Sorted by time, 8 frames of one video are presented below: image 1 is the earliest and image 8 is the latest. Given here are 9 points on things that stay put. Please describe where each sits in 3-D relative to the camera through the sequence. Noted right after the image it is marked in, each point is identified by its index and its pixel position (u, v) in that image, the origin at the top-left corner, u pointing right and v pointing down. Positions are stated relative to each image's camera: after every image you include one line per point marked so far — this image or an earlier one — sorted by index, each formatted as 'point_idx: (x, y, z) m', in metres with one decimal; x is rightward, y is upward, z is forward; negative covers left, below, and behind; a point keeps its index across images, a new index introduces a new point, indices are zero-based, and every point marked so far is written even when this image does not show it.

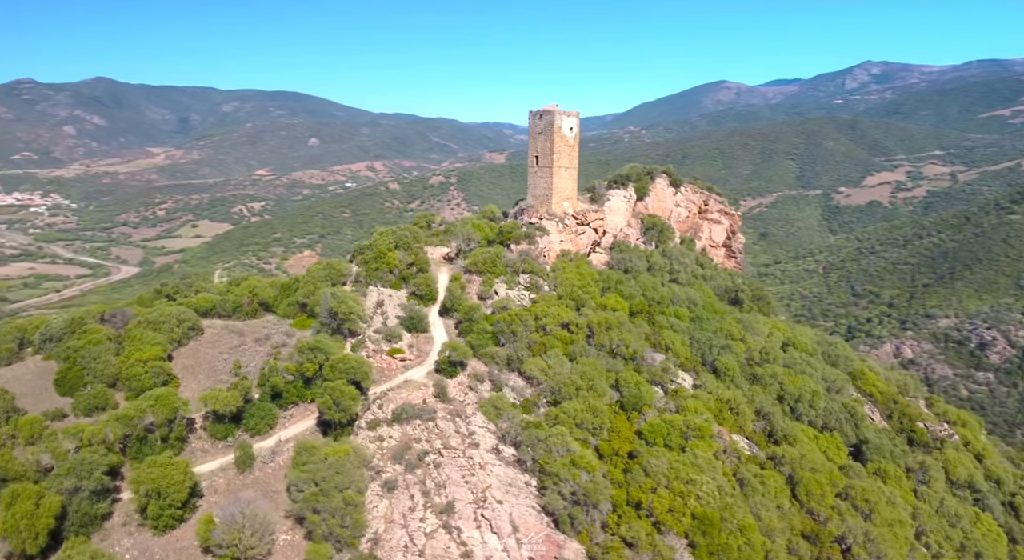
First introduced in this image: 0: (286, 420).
0: (-6.8, -4.3, +17.4) m
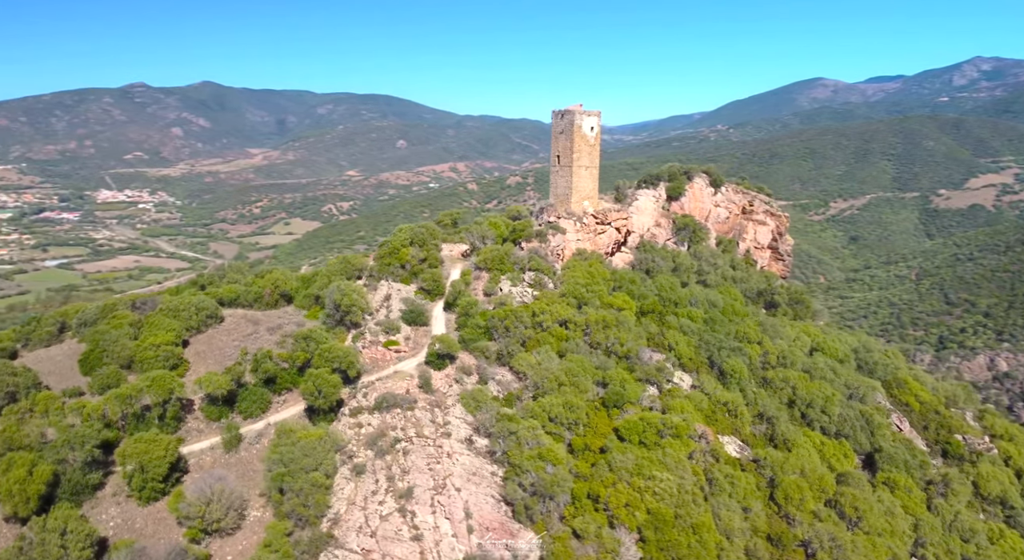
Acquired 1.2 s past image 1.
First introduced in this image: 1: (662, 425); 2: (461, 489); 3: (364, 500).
0: (-7.4, -4.0, +18.2) m
1: (+4.1, -4.0, +15.6) m
2: (-1.1, -4.7, +12.8) m
3: (-3.4, -5.0, +12.9) m
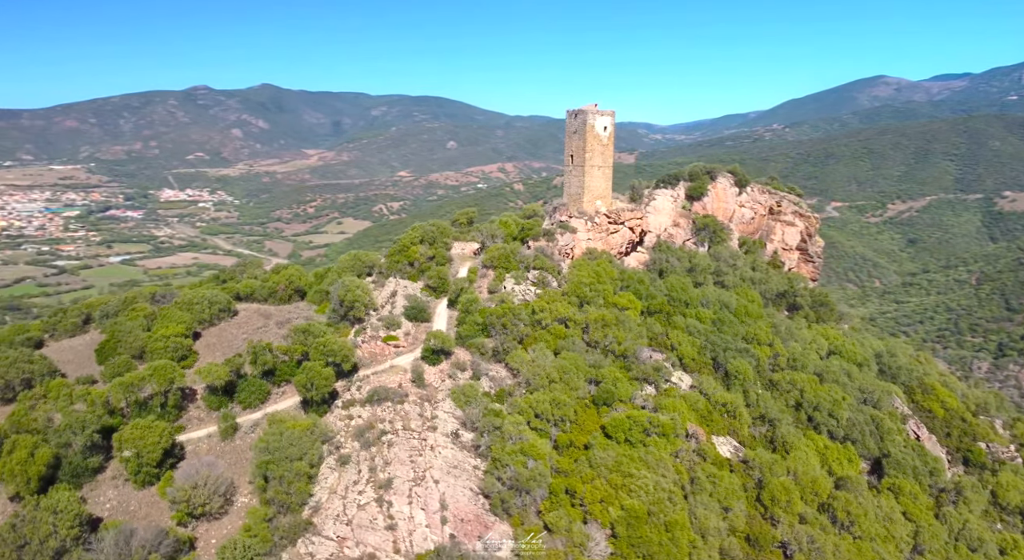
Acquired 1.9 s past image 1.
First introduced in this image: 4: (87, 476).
0: (-7.6, -3.8, +18.6) m
1: (+3.7, -3.9, +15.6) m
2: (-1.6, -4.6, +13.0) m
3: (-3.9, -4.9, +13.2) m
4: (-10.8, -5.0, +14.7) m
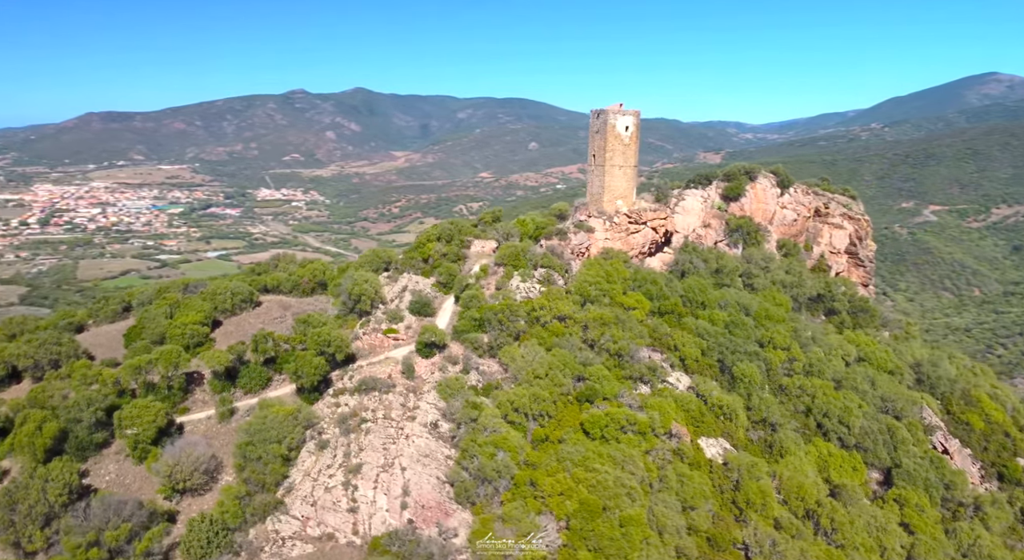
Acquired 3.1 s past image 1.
0: (-8.0, -3.5, +19.4) m
1: (+3.1, -3.8, +15.5) m
2: (-2.5, -4.4, +13.3) m
3: (-4.7, -4.6, +13.7) m
4: (-11.5, -4.7, +15.7) m
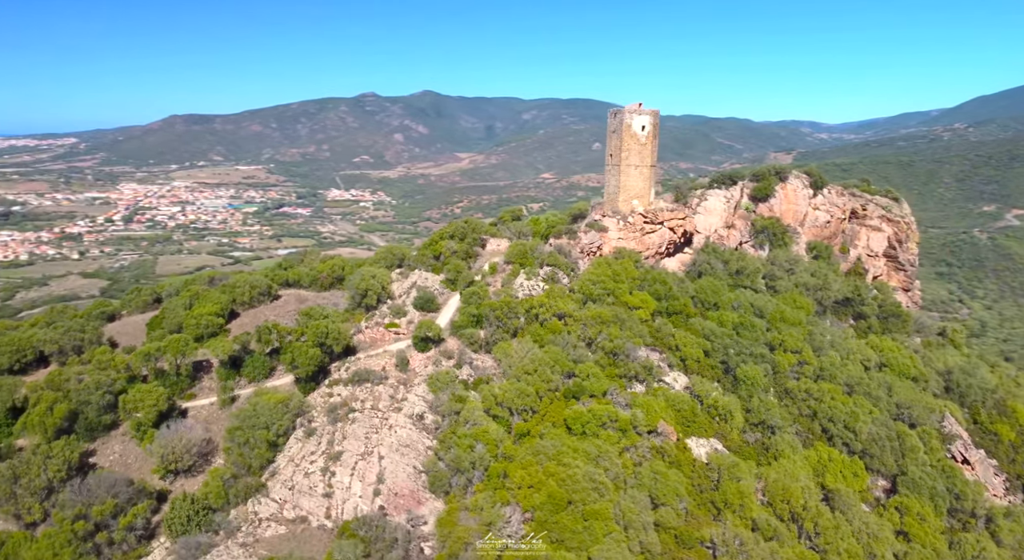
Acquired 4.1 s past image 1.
0: (-8.2, -3.3, +20.1) m
1: (+2.6, -3.7, +15.5) m
2: (-3.1, -4.2, +13.7) m
3: (-5.3, -4.4, +14.2) m
4: (-12.0, -4.4, +16.6) m
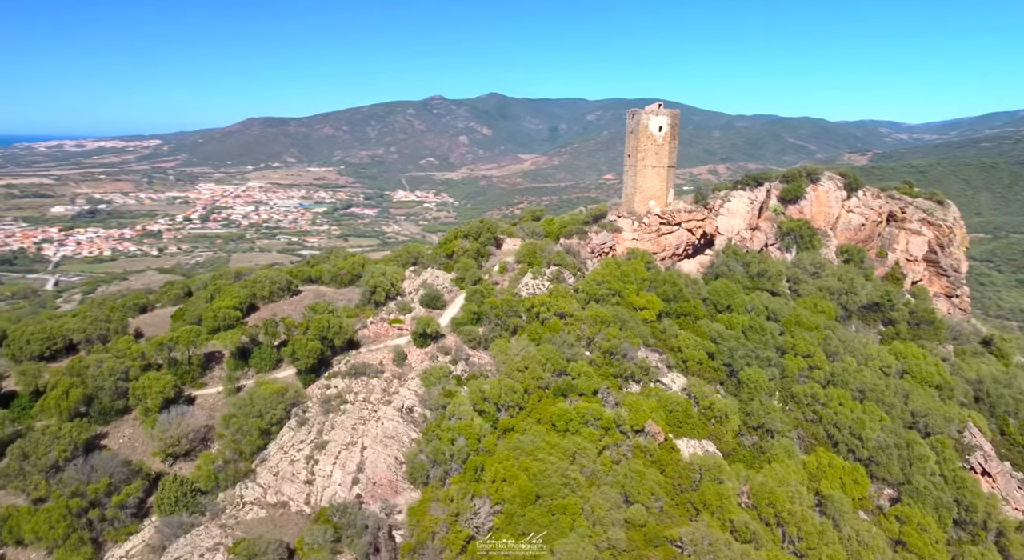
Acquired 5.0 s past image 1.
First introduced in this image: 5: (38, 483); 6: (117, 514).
0: (-8.3, -3.1, +20.8) m
1: (+2.2, -3.7, +15.6) m
2: (-3.6, -4.1, +14.1) m
3: (-5.8, -4.3, +14.8) m
4: (-12.3, -4.2, +17.6) m
5: (-11.3, -4.8, +13.6) m
6: (-9.0, -5.3, +12.9) m
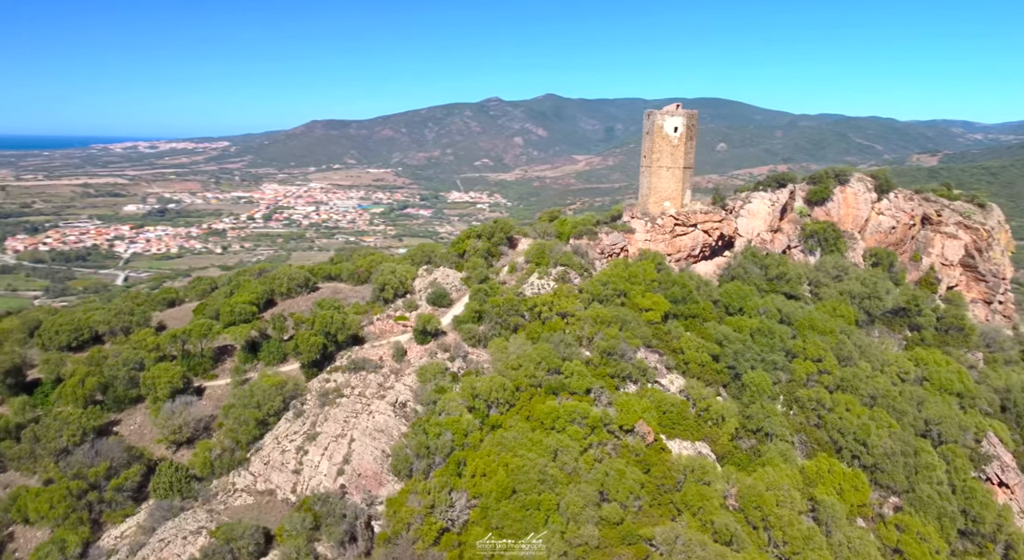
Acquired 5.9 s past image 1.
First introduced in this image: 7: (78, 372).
0: (-8.4, -3.0, +21.5) m
1: (+1.9, -3.7, +15.7) m
2: (-4.0, -4.1, +14.6) m
3: (-6.2, -4.2, +15.3) m
4: (-12.5, -4.0, +18.5) m
5: (-11.7, -4.7, +14.5) m
6: (-9.5, -5.2, +13.6) m
7: (-14.2, -3.0, +18.7) m
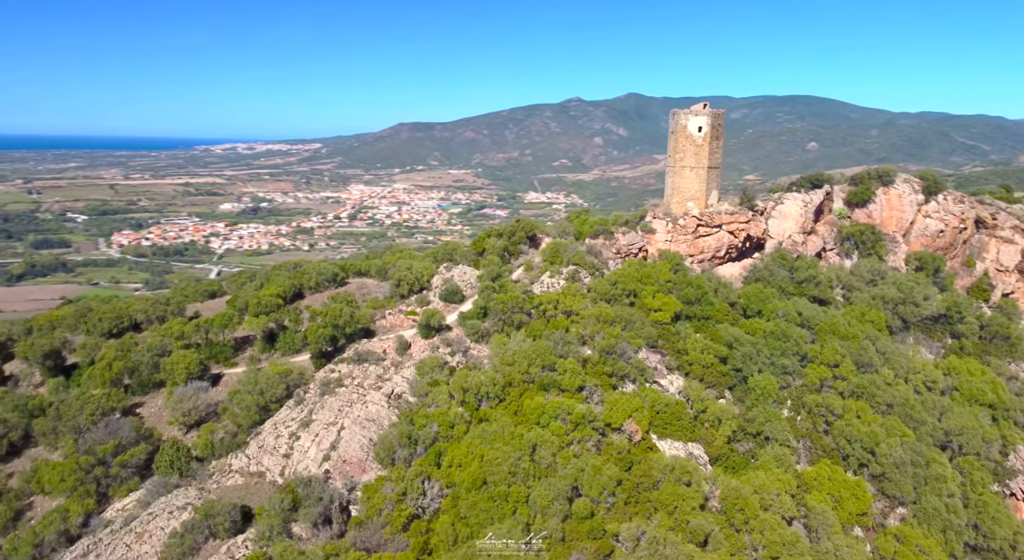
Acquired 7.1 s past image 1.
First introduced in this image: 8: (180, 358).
0: (-8.3, -2.8, +22.5) m
1: (+1.5, -3.7, +16.0) m
2: (-4.5, -3.9, +15.2) m
3: (-6.5, -4.0, +16.2) m
4: (-12.7, -3.7, +19.7) m
5: (-12.2, -4.4, +15.7) m
6: (-10.0, -4.9, +14.7) m
7: (-14.3, -2.6, +20.1) m
8: (-11.5, -2.7, +19.7) m
